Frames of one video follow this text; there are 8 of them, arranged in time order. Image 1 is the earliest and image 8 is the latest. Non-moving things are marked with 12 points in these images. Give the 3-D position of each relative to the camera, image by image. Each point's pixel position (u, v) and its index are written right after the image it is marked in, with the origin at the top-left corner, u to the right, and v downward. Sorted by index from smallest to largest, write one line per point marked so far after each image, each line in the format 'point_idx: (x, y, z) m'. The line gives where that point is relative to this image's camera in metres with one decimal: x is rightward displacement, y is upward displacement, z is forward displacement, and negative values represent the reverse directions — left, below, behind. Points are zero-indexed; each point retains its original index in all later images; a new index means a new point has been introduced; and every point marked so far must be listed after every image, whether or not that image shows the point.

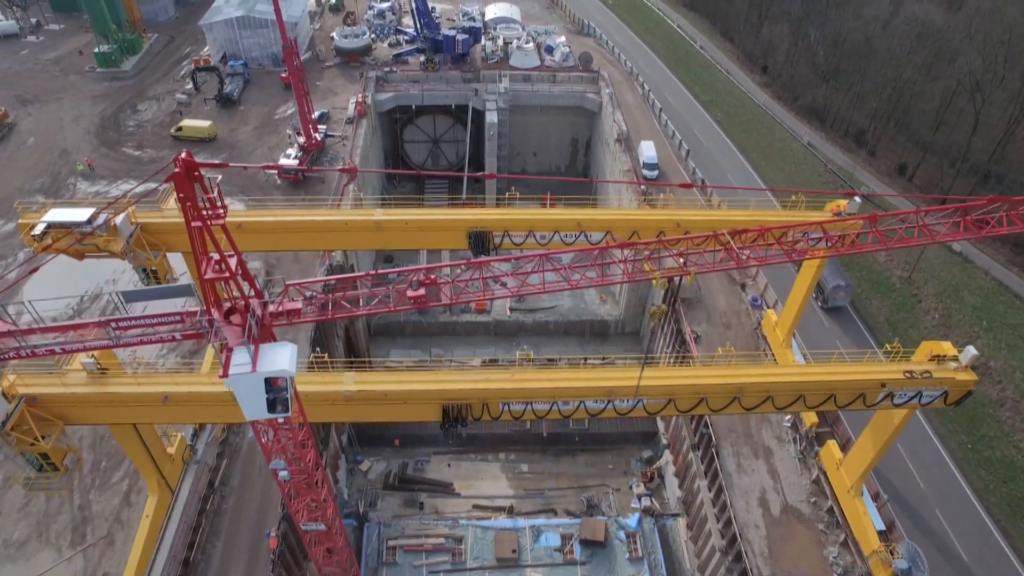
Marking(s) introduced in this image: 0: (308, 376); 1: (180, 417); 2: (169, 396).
0: (-5.2, -2.2, +15.2) m
1: (-8.4, -3.3, +15.3) m
2: (-8.4, -2.6, +14.8) m
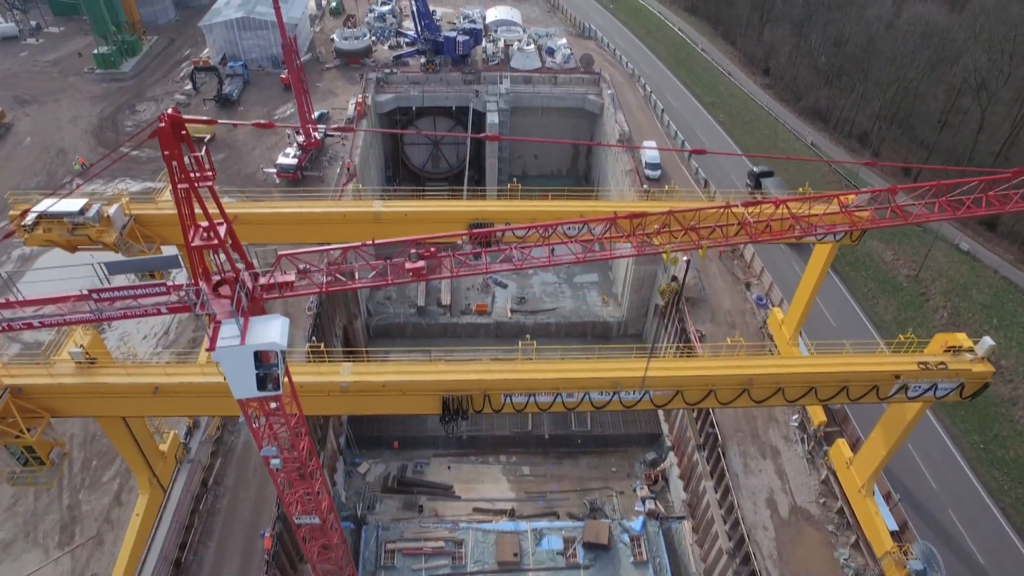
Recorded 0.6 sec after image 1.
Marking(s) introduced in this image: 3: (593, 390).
0: (-5.1, -1.9, +14.7) m
1: (-8.3, -3.0, +14.8) m
2: (-8.3, -2.3, +14.3) m
3: (+2.0, -2.5, +15.0) m
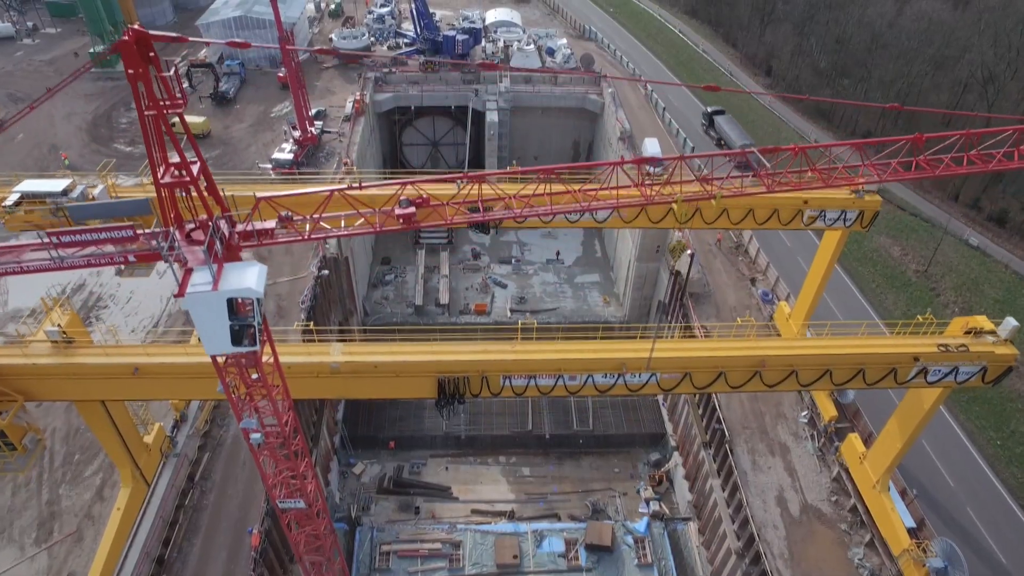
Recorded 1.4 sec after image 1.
0: (-5.1, -1.3, +13.9) m
1: (-8.3, -2.4, +14.0) m
2: (-8.3, -1.8, +13.5) m
3: (+2.0, -1.9, +14.2) m
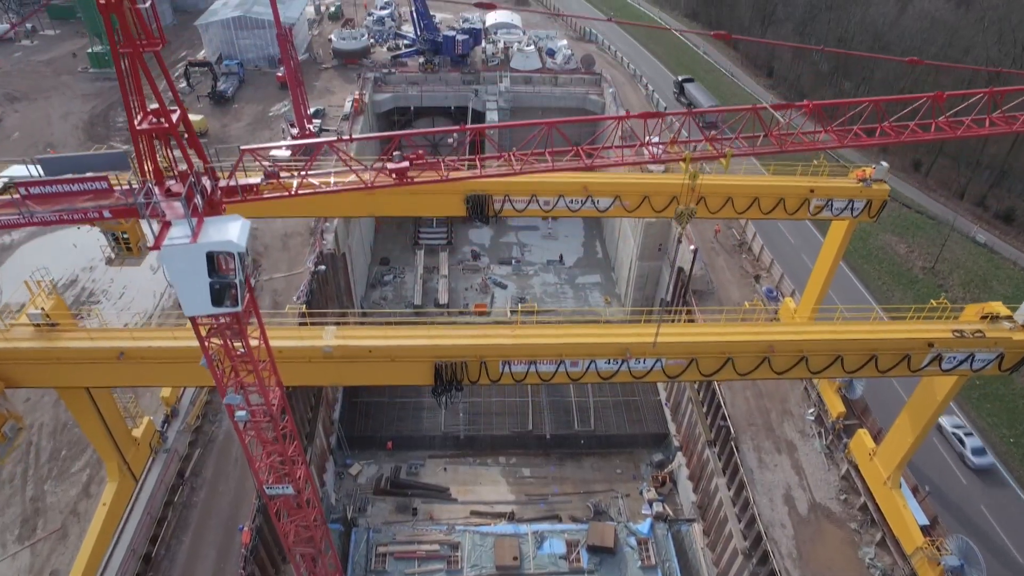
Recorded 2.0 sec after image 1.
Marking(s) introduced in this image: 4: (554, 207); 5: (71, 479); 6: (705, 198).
0: (-5.2, -0.9, +13.4) m
1: (-8.4, -2.0, +13.5) m
2: (-8.3, -1.4, +13.0) m
3: (+2.0, -1.5, +13.7) m
4: (+1.4, +2.6, +19.6) m
5: (-13.6, -5.9, +18.7) m
6: (+6.2, +2.9, +19.6) m
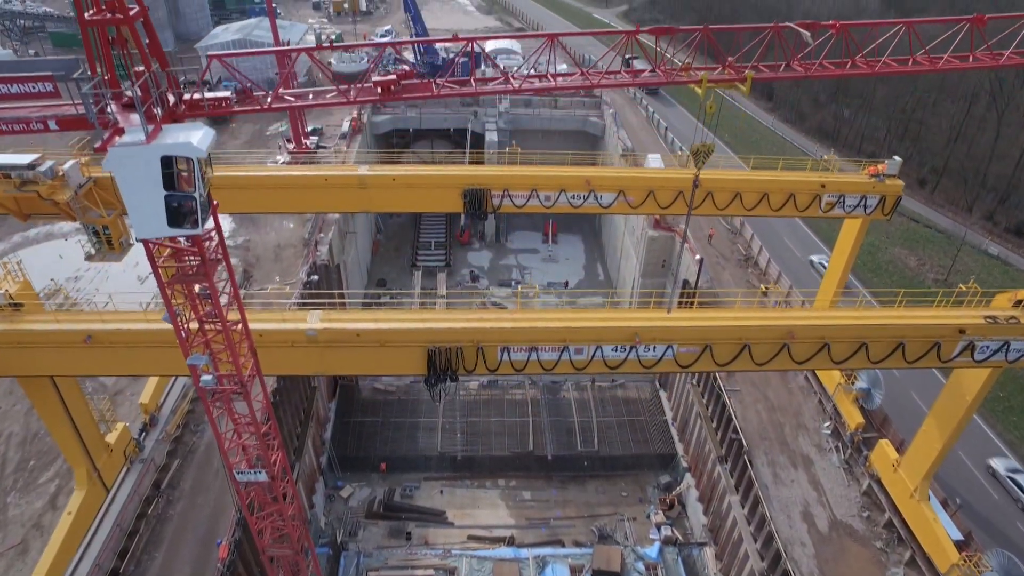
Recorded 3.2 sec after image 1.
0: (-5.2, -0.5, +12.5) m
1: (-8.4, -1.6, +12.5) m
2: (-8.3, -0.9, +12.0) m
3: (+2.0, -1.1, +12.7) m
4: (+1.4, +2.7, +18.8) m
5: (-13.6, -5.8, +17.4) m
6: (+6.2, +2.9, +18.8) m
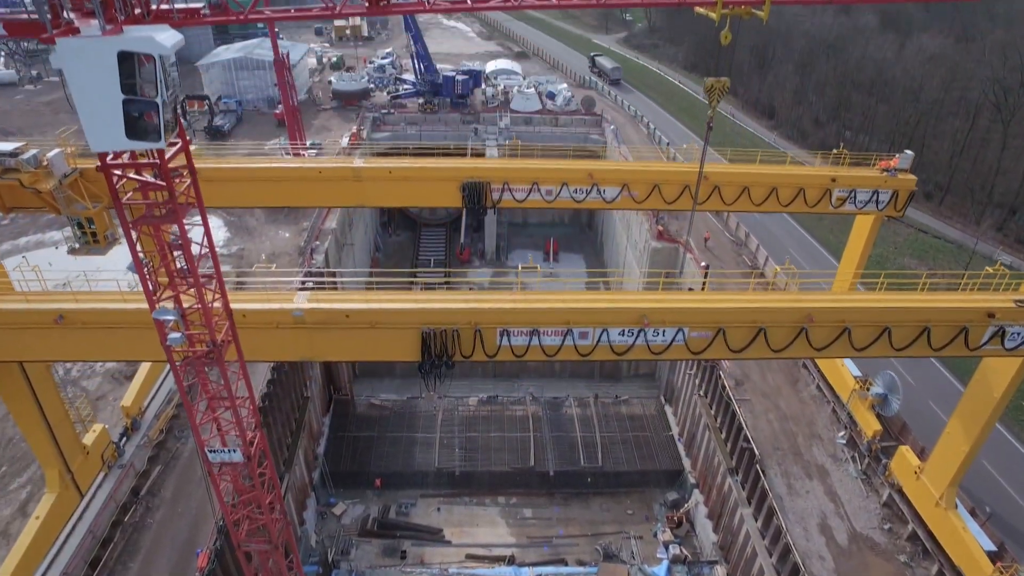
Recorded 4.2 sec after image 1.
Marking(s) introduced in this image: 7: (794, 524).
0: (-5.2, -0.1, +11.7) m
1: (-8.4, -1.2, +11.7) m
2: (-8.3, -0.5, +11.3) m
3: (+2.0, -0.7, +11.9) m
4: (+1.4, +2.7, +18.2) m
5: (-13.6, -5.6, +16.4) m
6: (+6.2, +3.0, +18.3) m
7: (+8.8, -7.4, +18.8) m
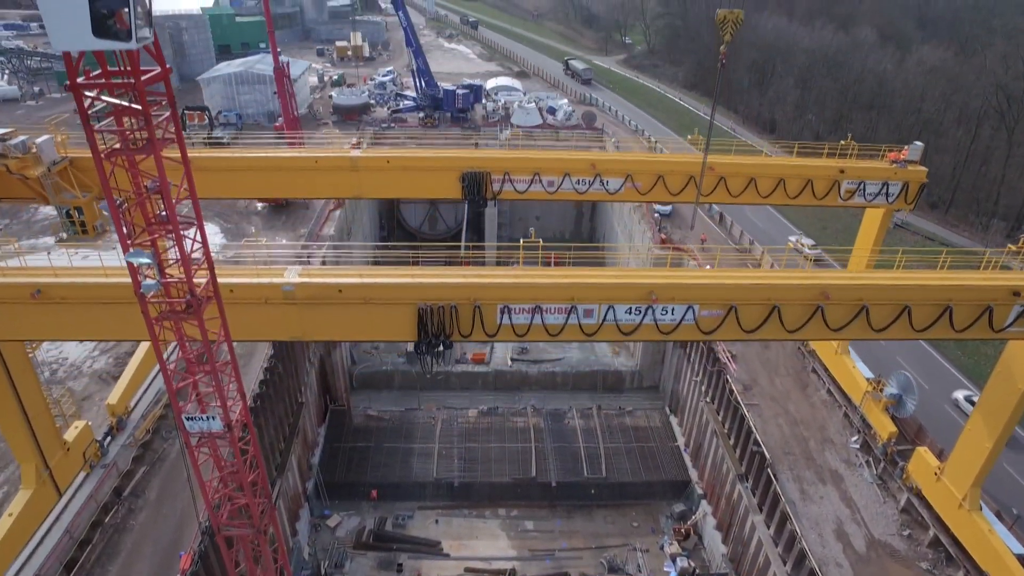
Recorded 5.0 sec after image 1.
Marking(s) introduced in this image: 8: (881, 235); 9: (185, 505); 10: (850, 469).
0: (-5.1, +0.4, +11.2) m
1: (-8.3, -0.7, +11.1) m
2: (-8.3, 0.0, +10.7) m
3: (+2.0, -0.3, +11.4) m
4: (+1.4, +2.9, +17.8) m
5: (-13.6, -5.4, +15.6) m
6: (+6.3, +3.2, +17.8) m
7: (+8.8, -7.2, +17.9) m
8: (+11.3, +1.6, +18.5) m
9: (-8.6, -5.7, +15.9) m
10: (+11.2, -5.9, +20.0) m
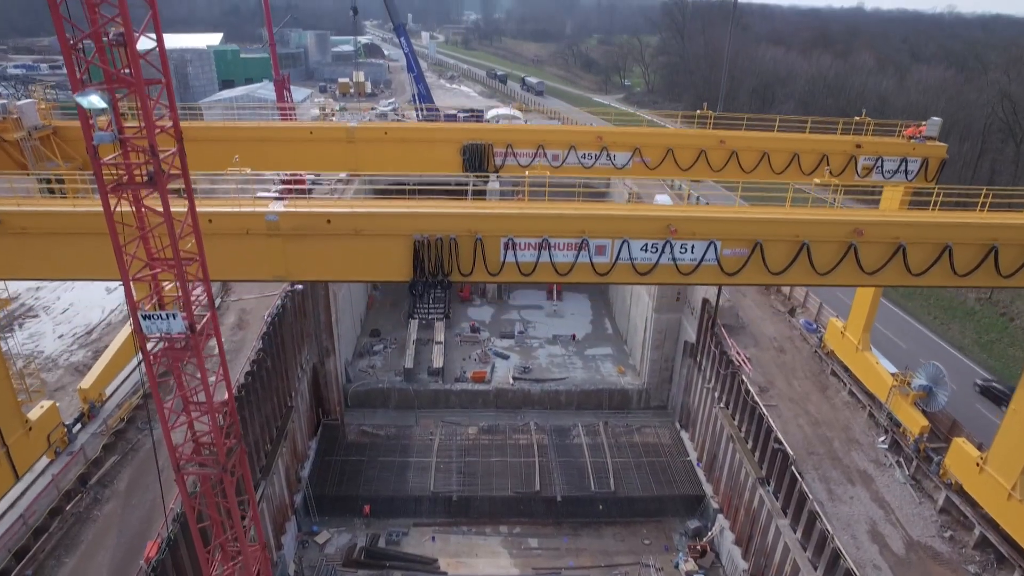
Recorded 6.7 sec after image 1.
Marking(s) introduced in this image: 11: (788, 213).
0: (-5.0, +1.5, +10.3) m
1: (-8.3, +0.4, +10.1) m
2: (-8.2, +1.1, +9.8) m
3: (+2.1, +0.8, +10.4) m
4: (+1.5, +3.5, +17.1) m
5: (-13.5, -4.6, +14.2) m
6: (+6.4, +3.8, +17.1) m
7: (+8.9, -6.6, +16.4) m
8: (+11.4, +2.2, +17.6) m
9: (-8.5, -5.0, +14.5) m
10: (+11.3, -5.5, +18.5) m
11: (+4.9, +1.2, +10.6) m
